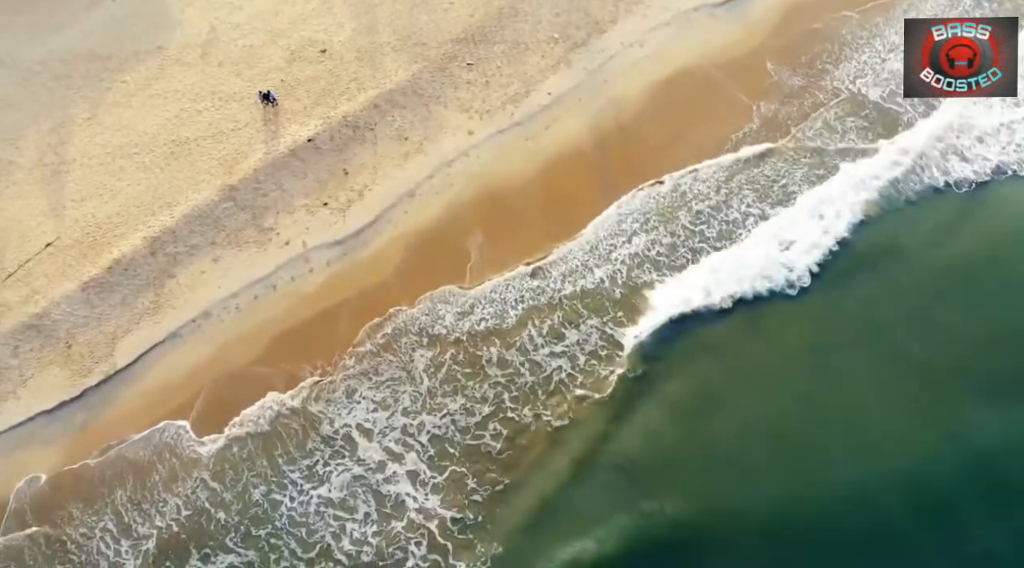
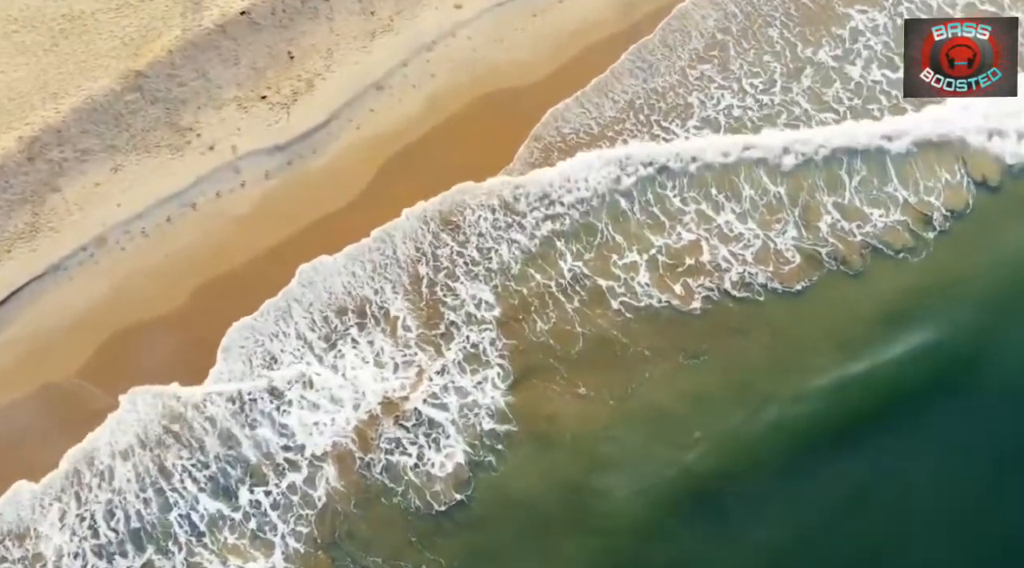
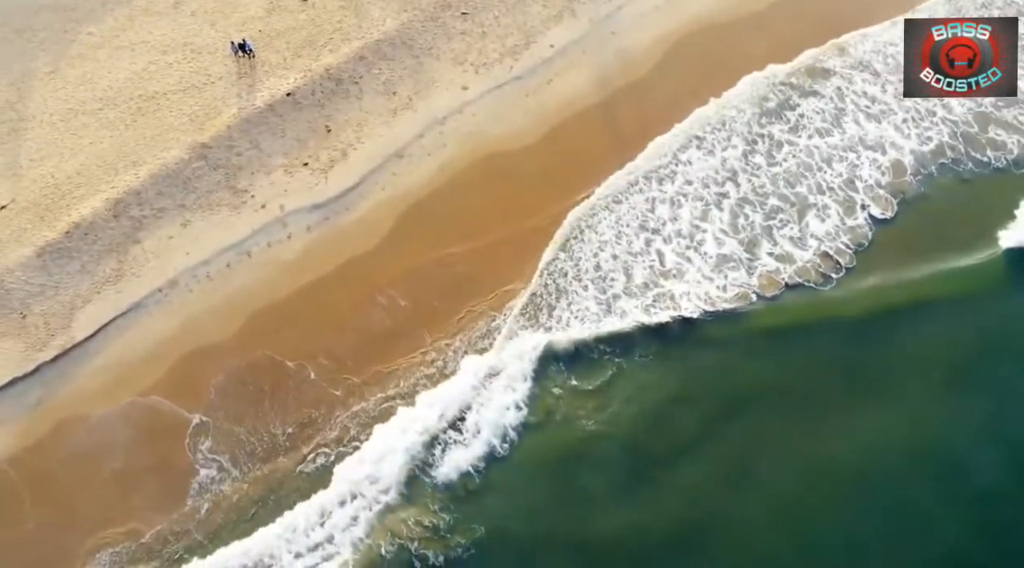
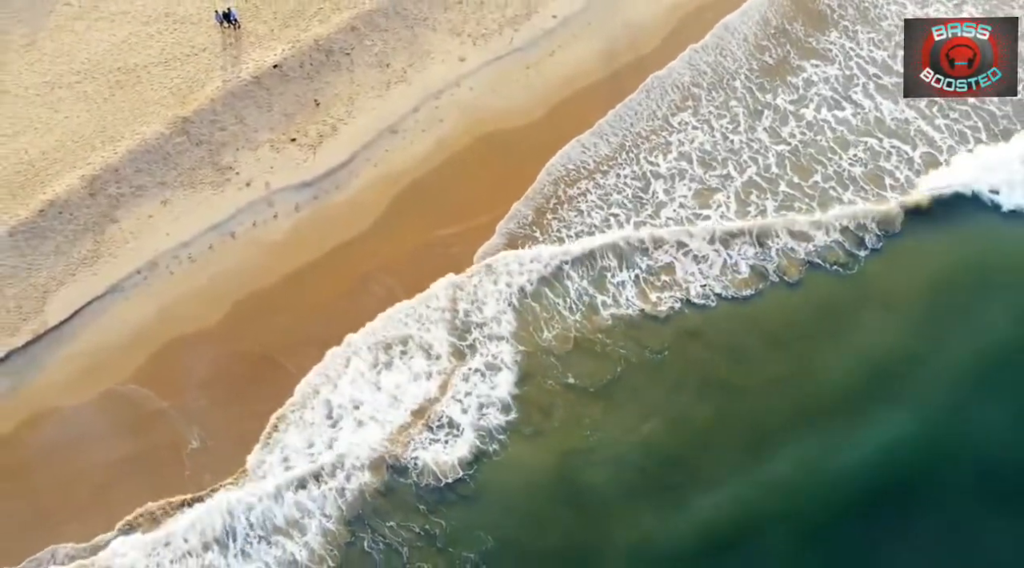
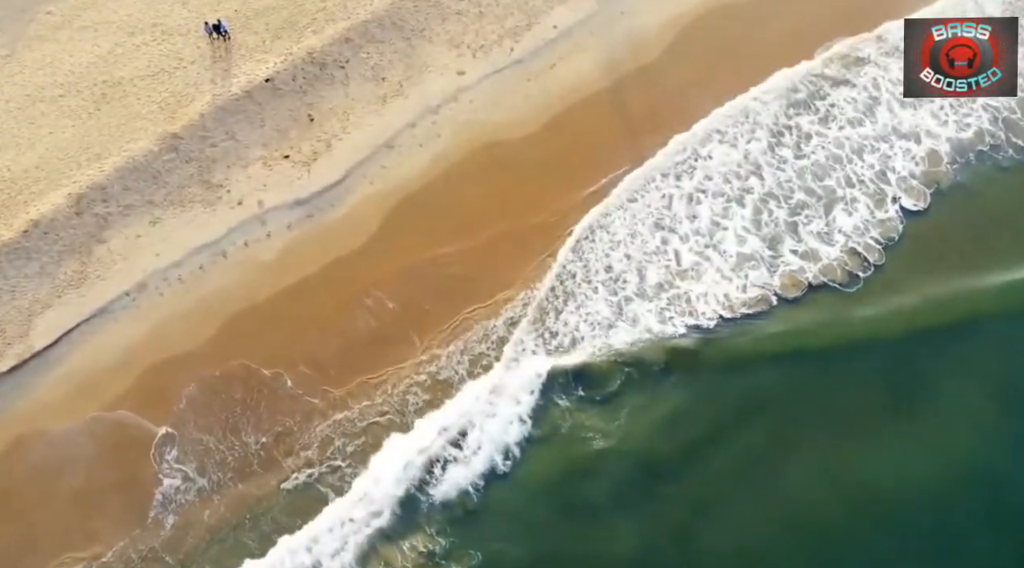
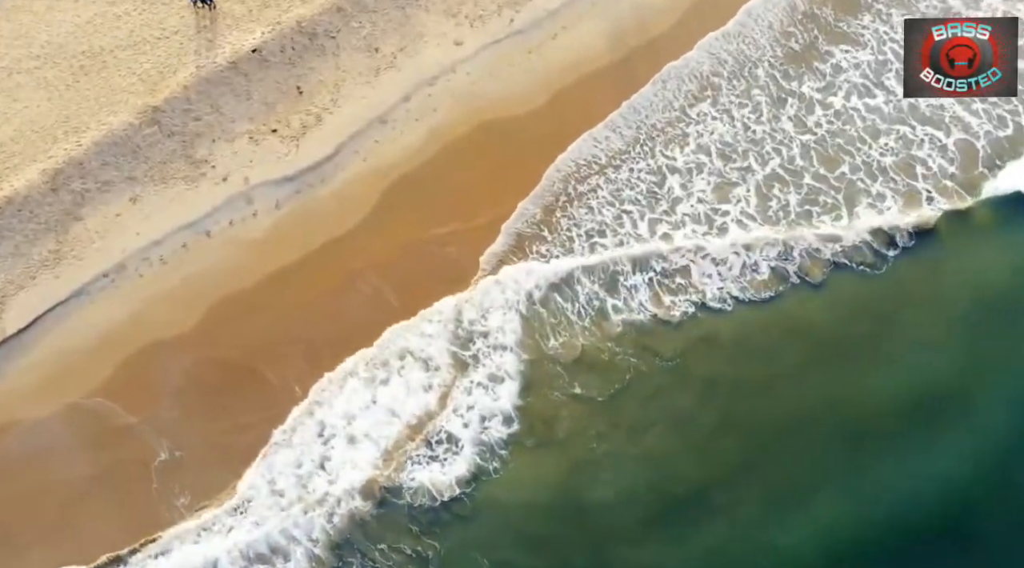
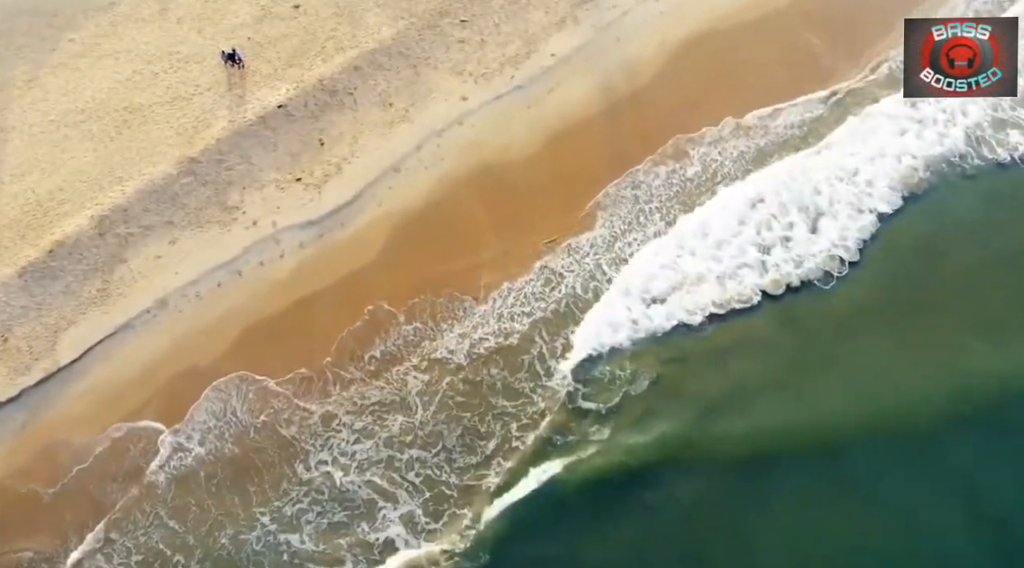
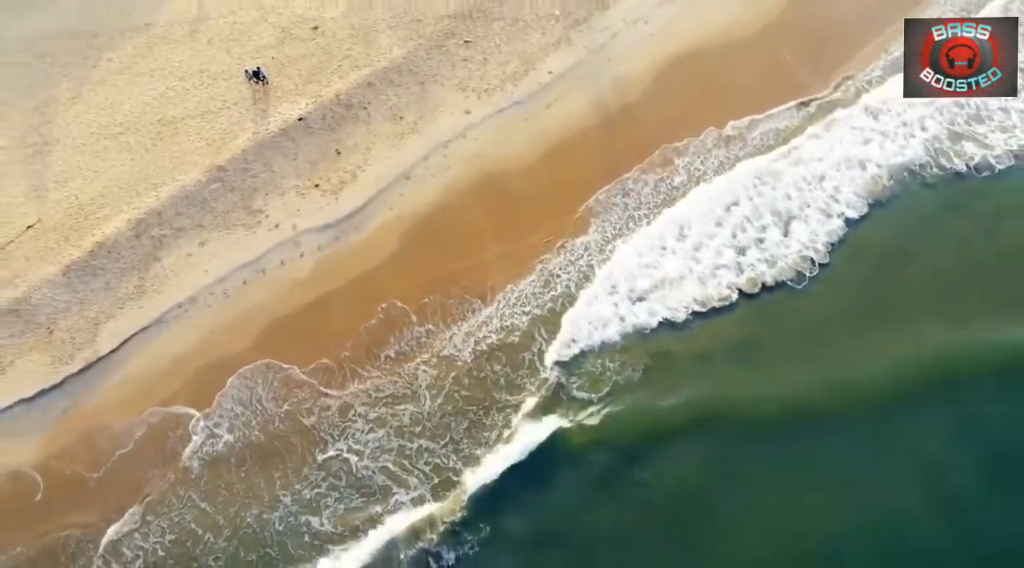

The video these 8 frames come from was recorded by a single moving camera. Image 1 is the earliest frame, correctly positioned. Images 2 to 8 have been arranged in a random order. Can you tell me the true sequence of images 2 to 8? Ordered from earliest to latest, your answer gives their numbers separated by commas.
7, 8, 5, 3, 6, 4, 2
